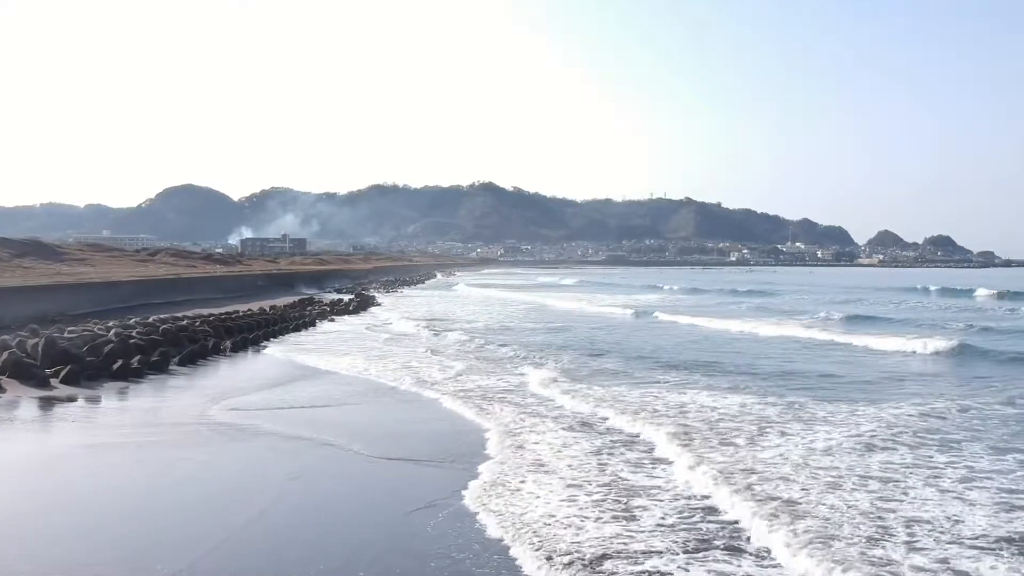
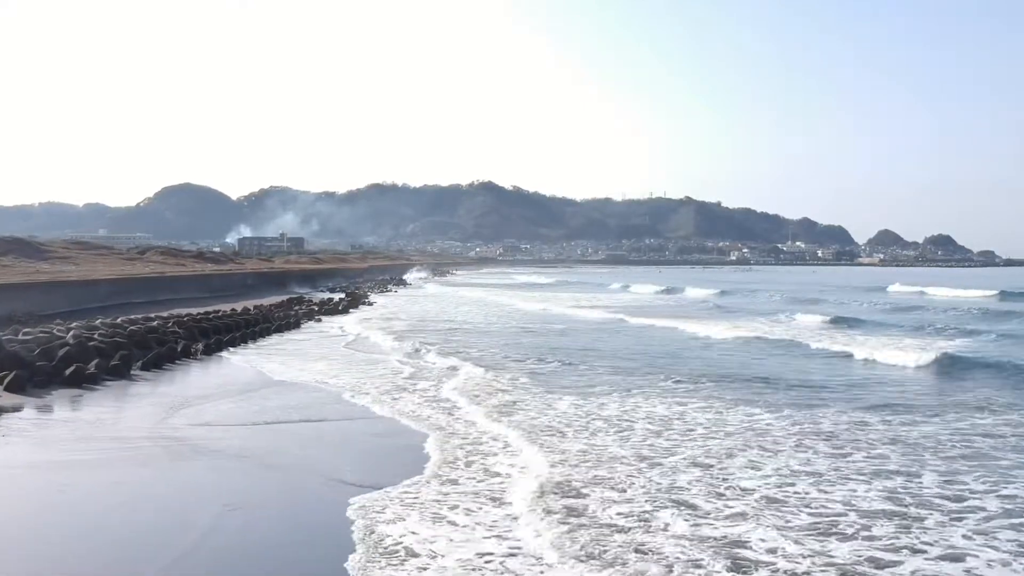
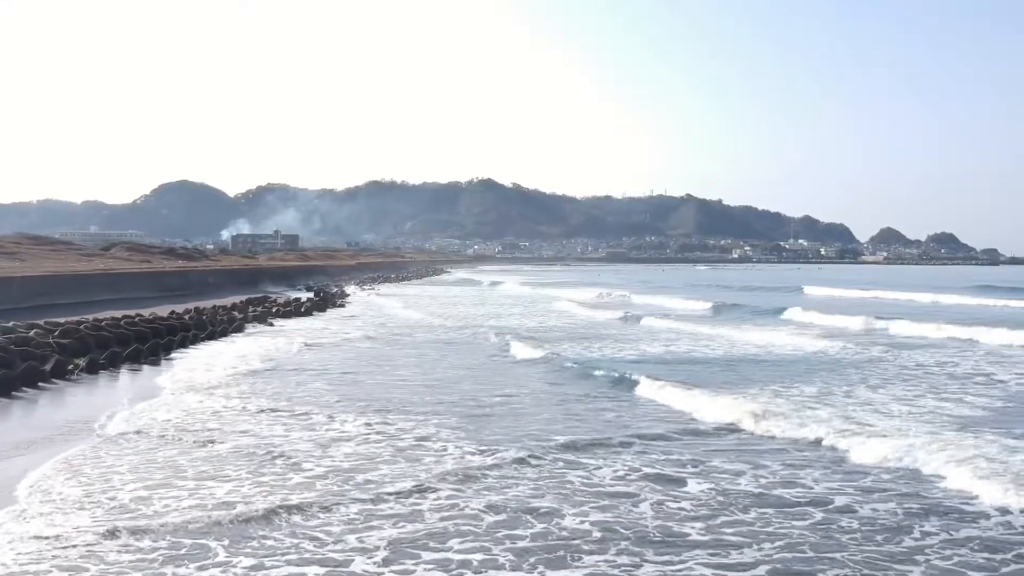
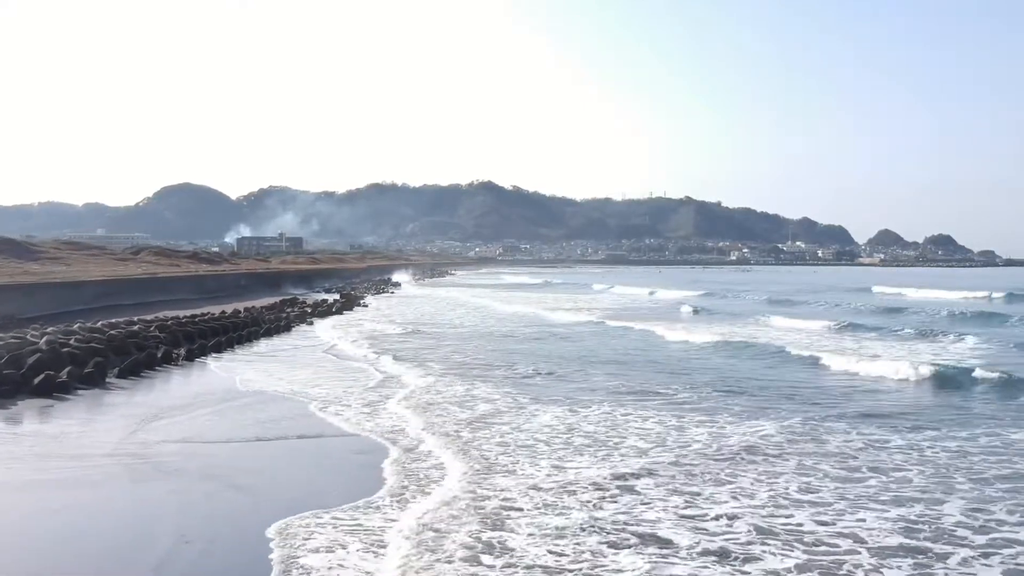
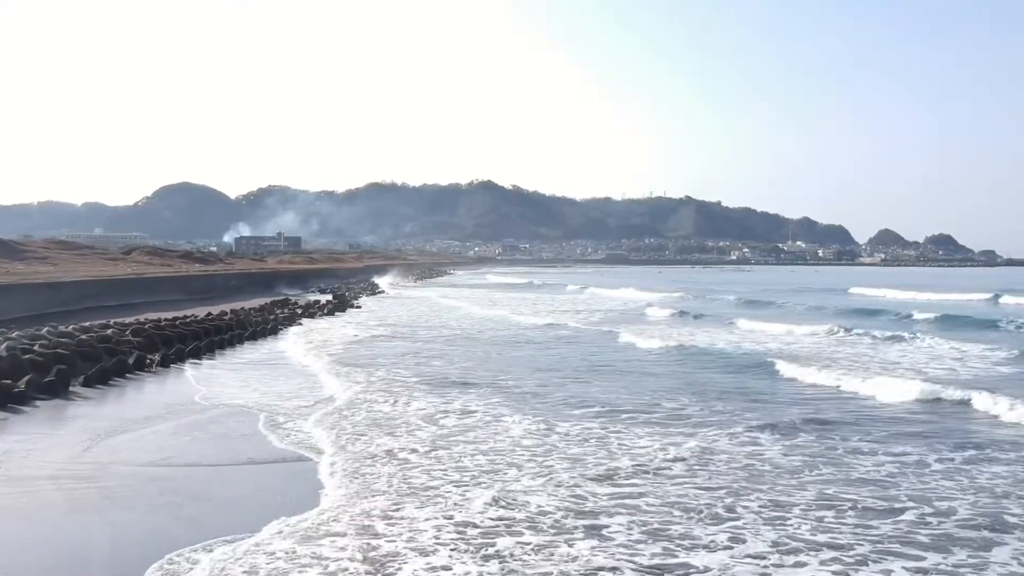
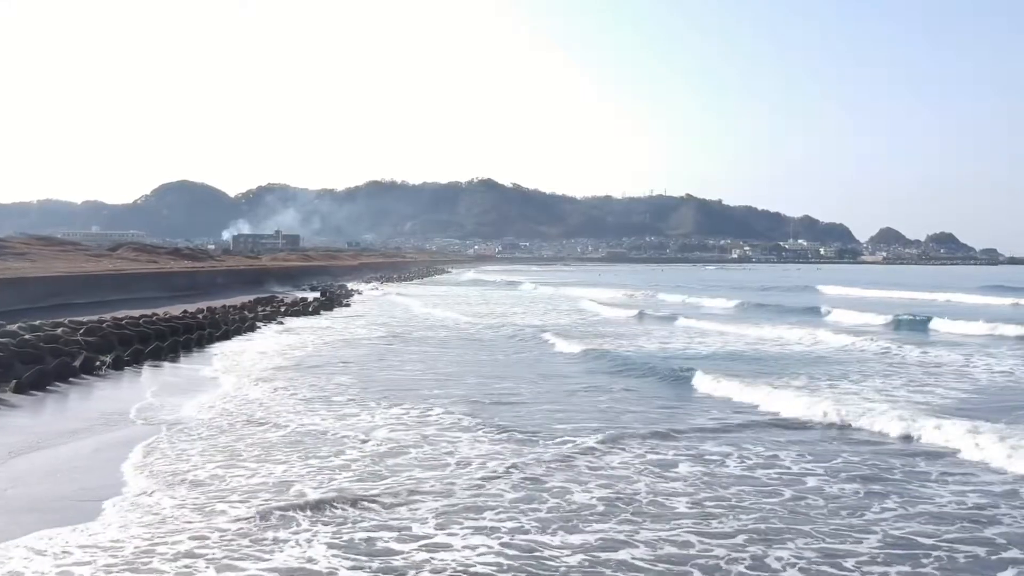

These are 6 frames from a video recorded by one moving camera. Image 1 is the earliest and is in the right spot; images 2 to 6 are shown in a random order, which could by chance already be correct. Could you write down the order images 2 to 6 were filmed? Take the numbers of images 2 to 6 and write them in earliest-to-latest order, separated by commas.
2, 4, 5, 6, 3
